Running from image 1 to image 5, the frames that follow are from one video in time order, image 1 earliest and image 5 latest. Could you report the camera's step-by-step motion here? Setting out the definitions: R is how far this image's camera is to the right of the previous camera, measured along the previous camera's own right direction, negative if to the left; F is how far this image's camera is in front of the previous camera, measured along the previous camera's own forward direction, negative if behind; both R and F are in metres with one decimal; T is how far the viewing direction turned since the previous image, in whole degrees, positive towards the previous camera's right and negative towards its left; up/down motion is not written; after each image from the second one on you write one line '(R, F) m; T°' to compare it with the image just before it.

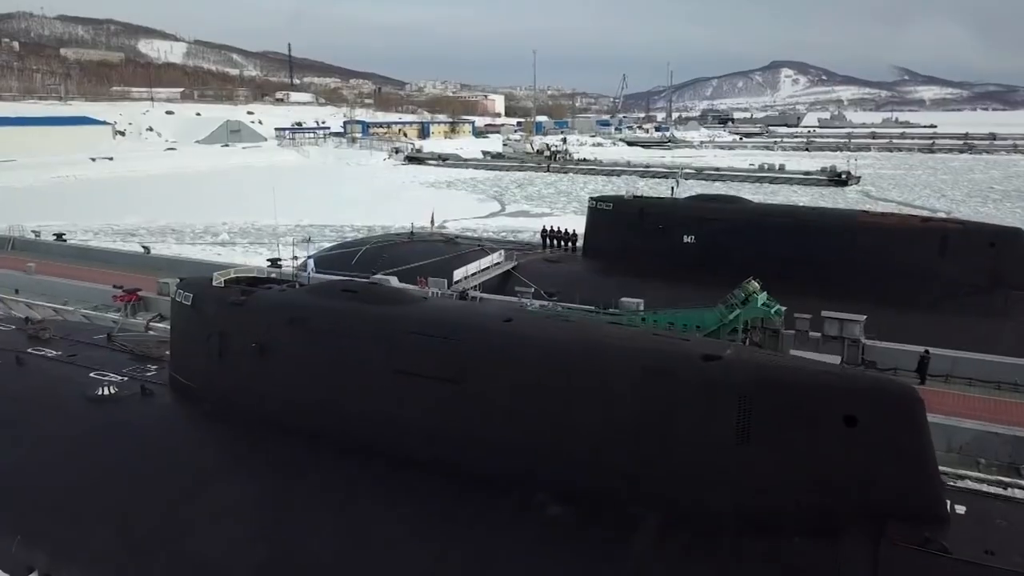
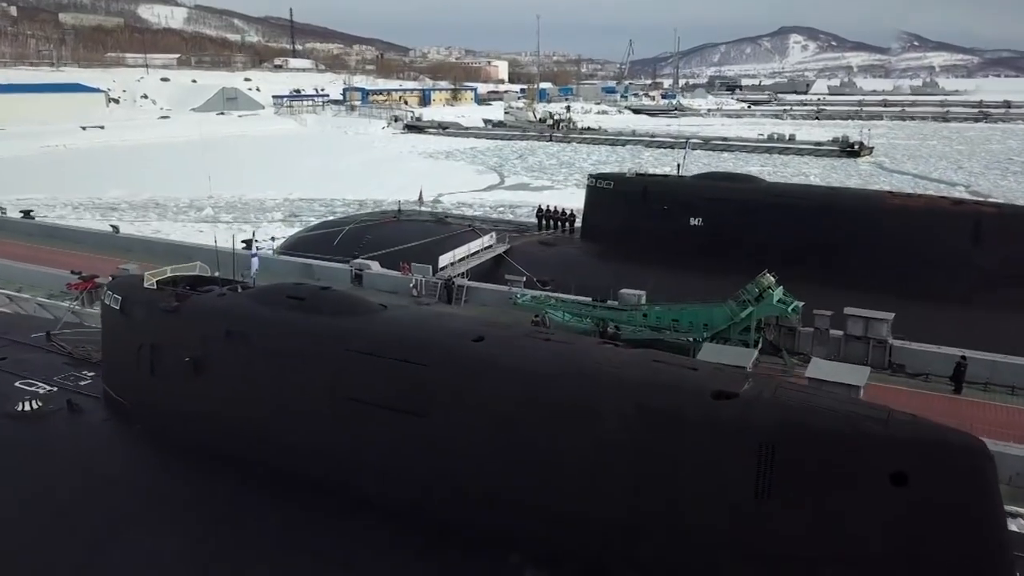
(+0.3, +1.5) m; 0°
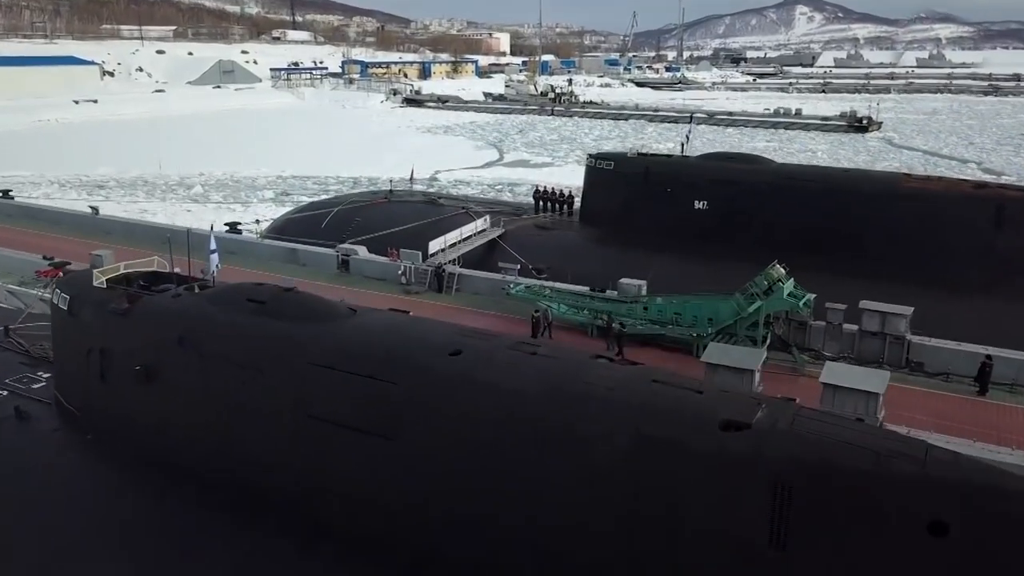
(+0.2, +0.8) m; 0°
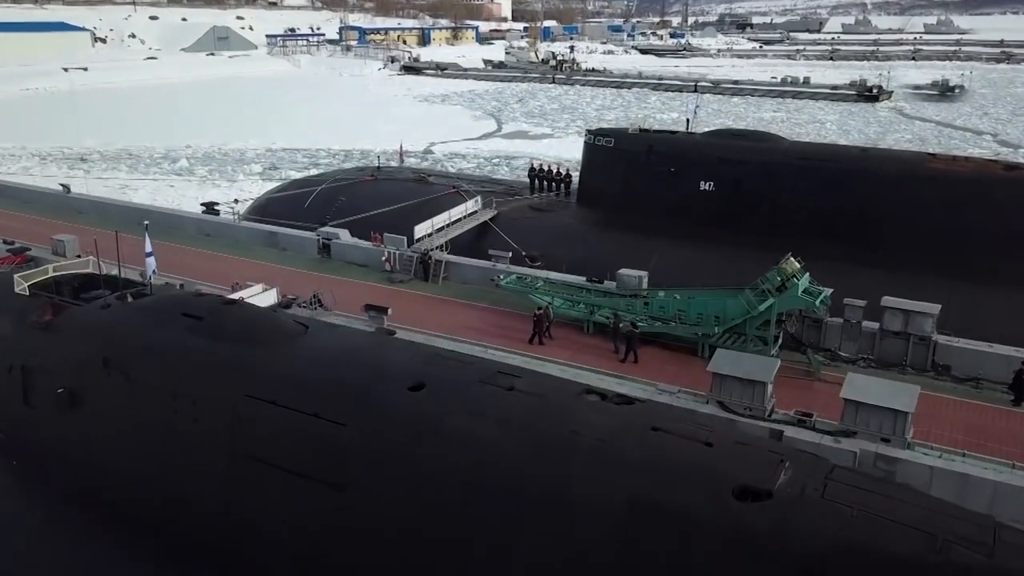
(+0.2, +1.0) m; 0°
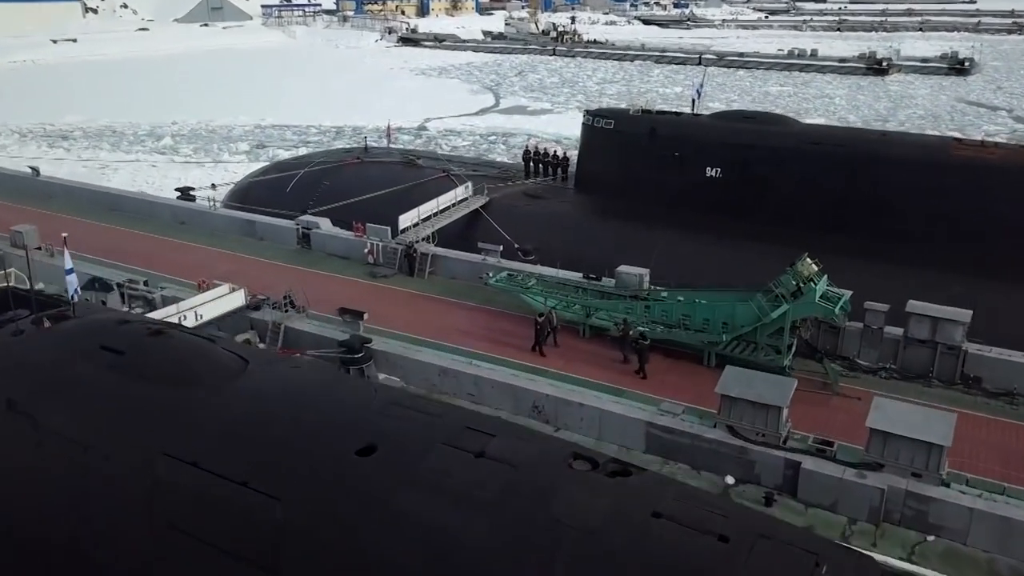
(+0.2, +1.0) m; 0°
